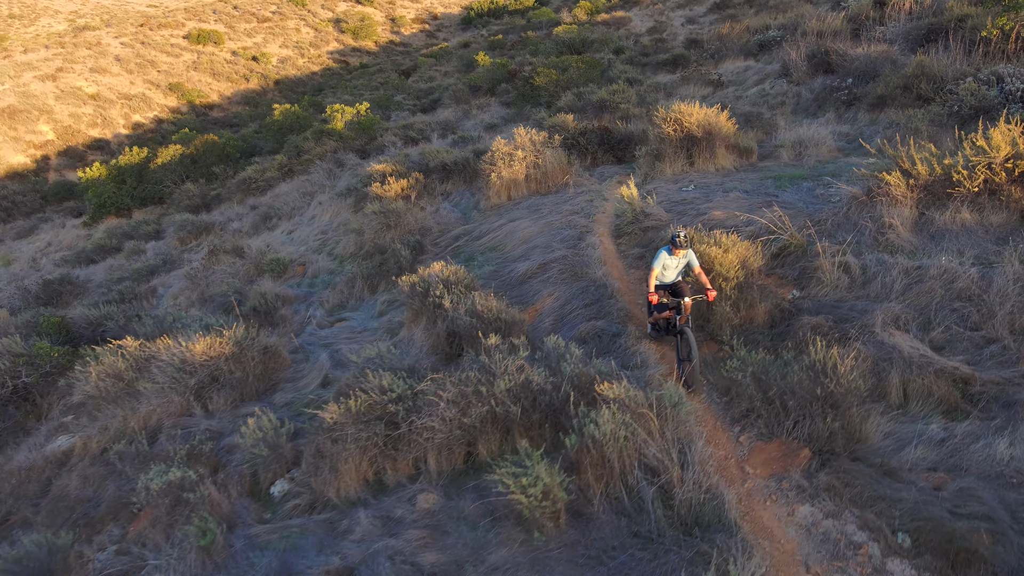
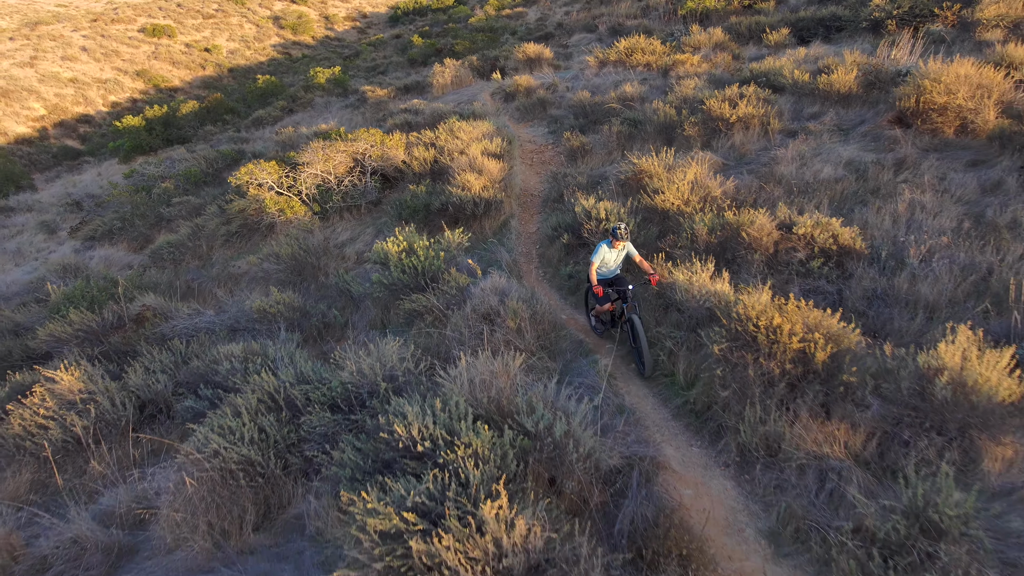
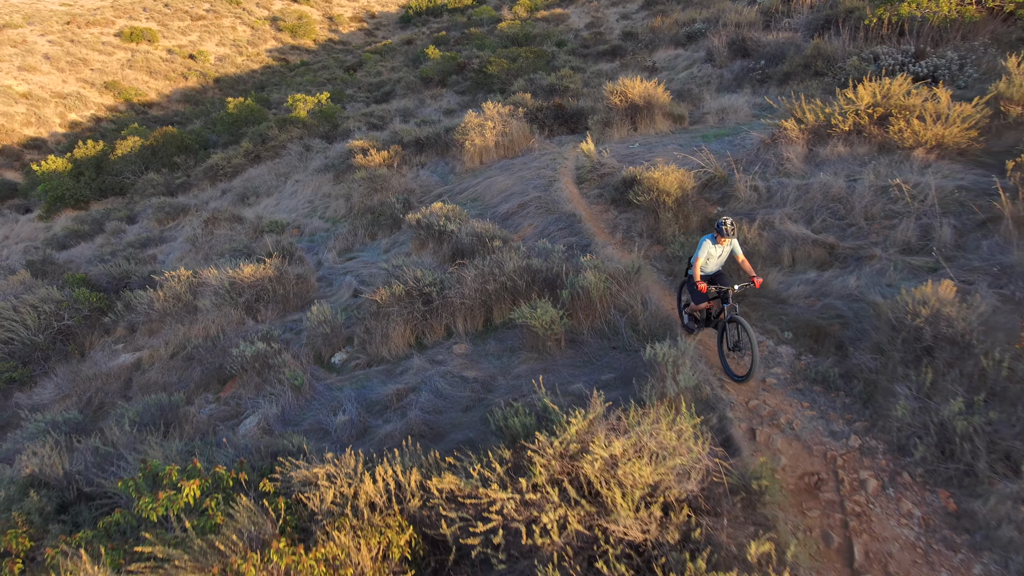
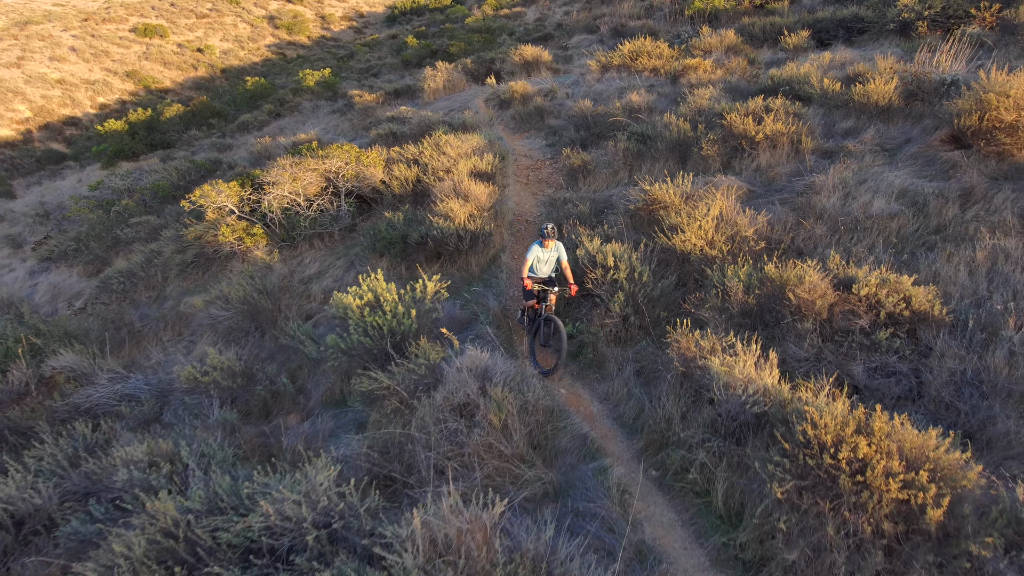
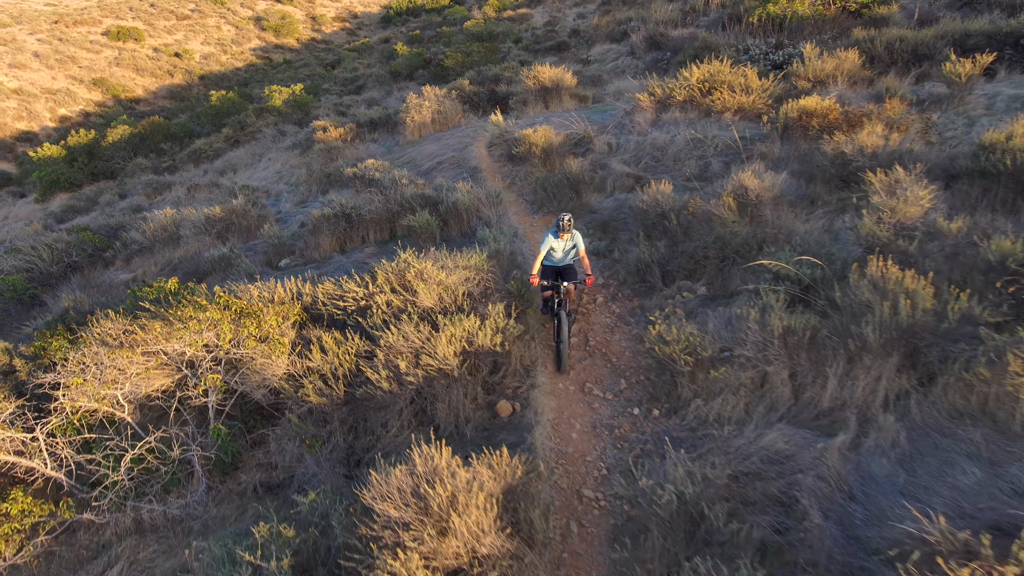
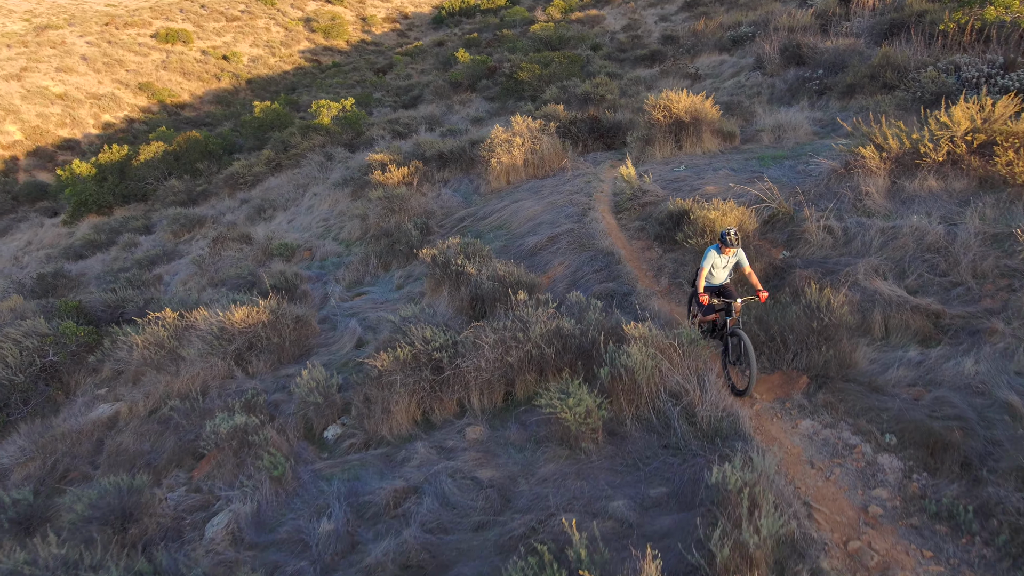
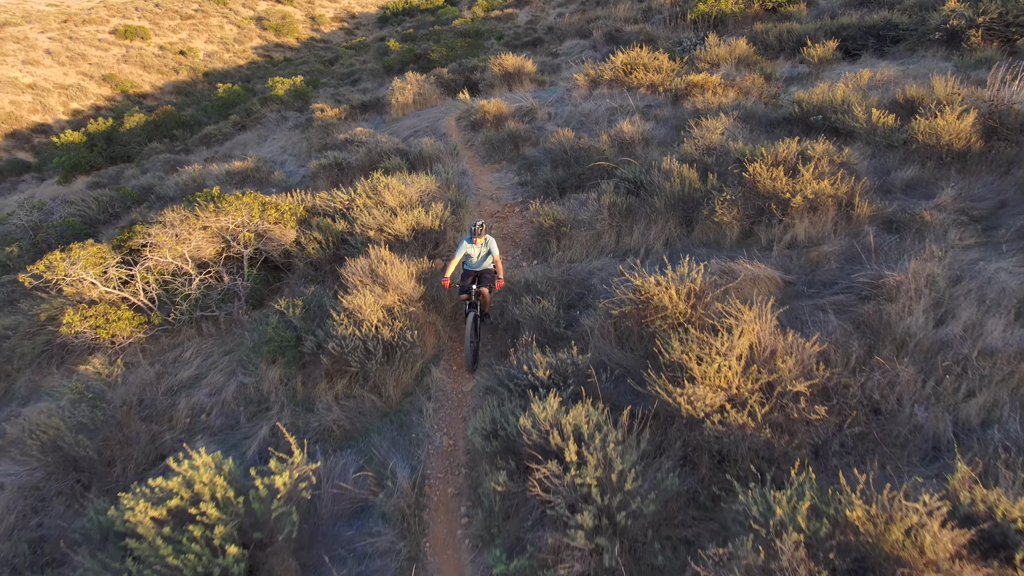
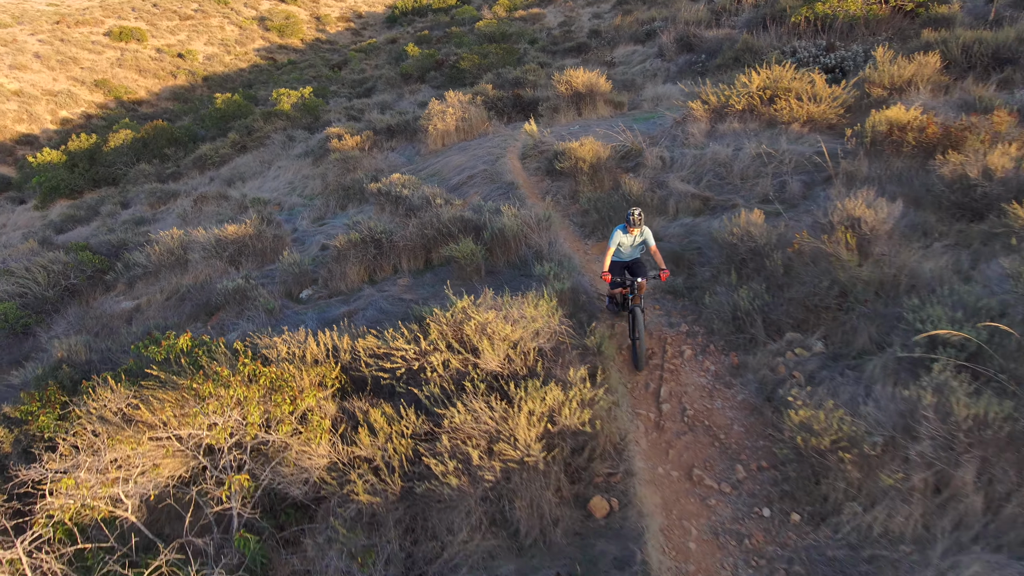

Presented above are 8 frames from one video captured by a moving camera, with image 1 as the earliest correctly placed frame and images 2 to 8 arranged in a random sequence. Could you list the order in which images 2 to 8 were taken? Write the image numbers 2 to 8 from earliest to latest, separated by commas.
6, 3, 8, 5, 7, 4, 2
